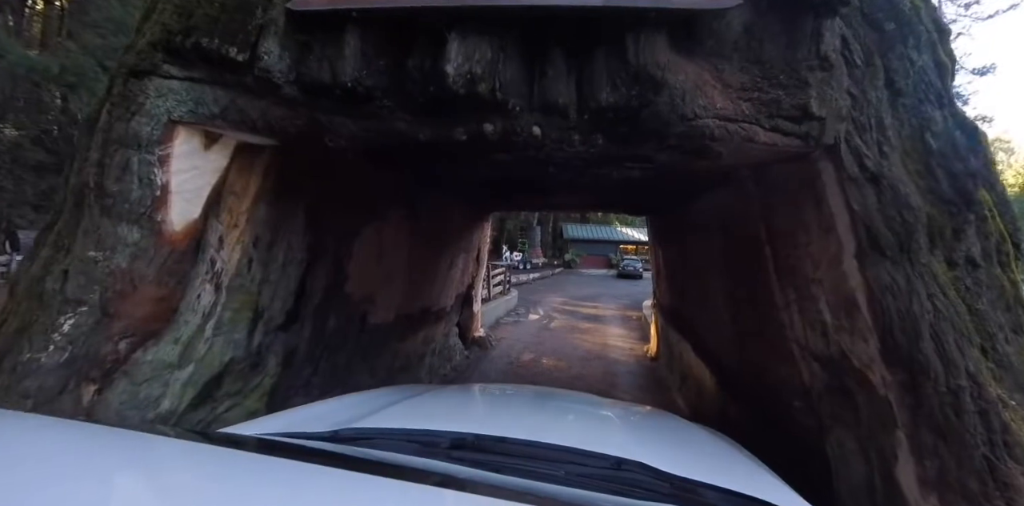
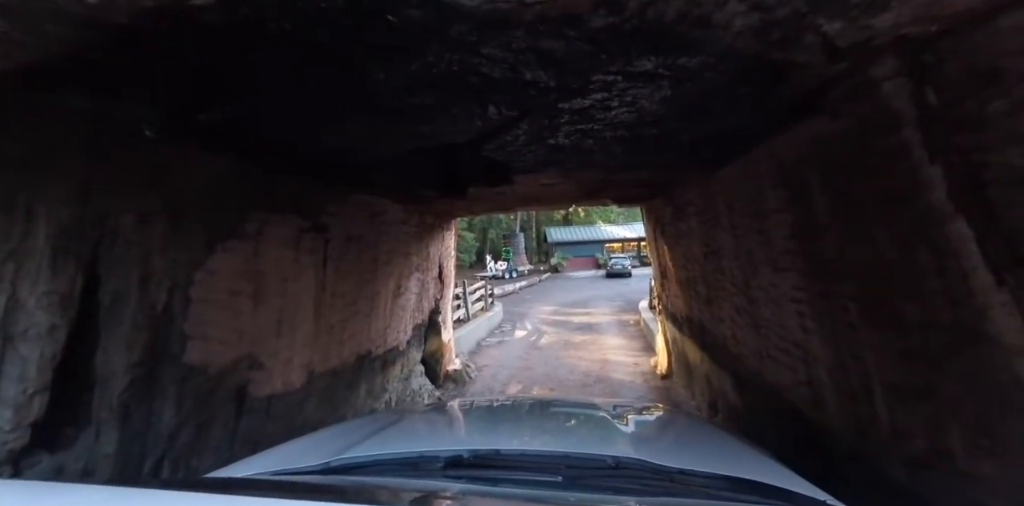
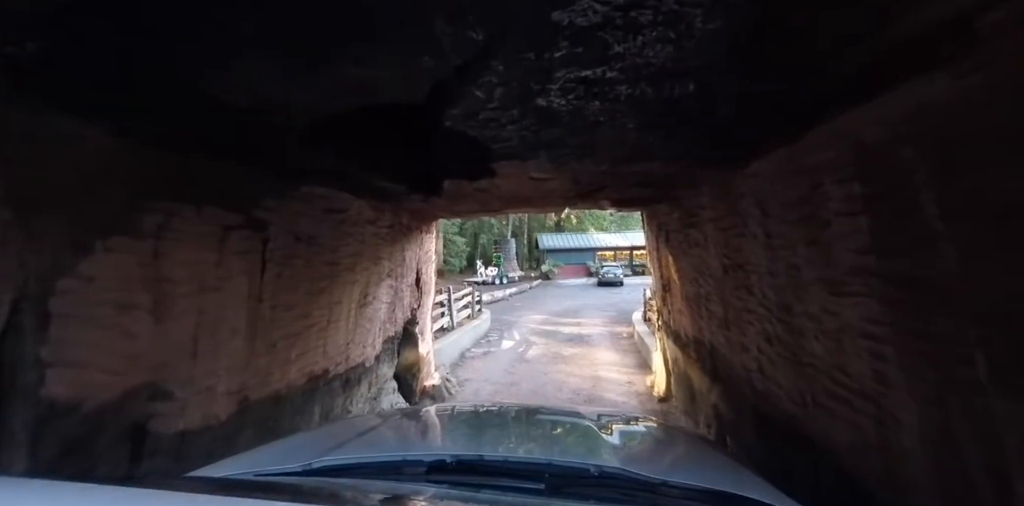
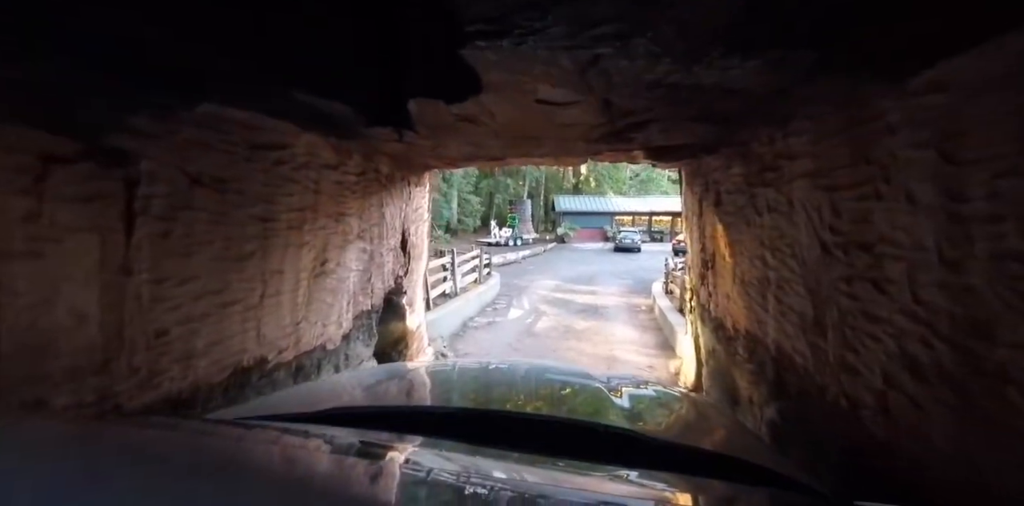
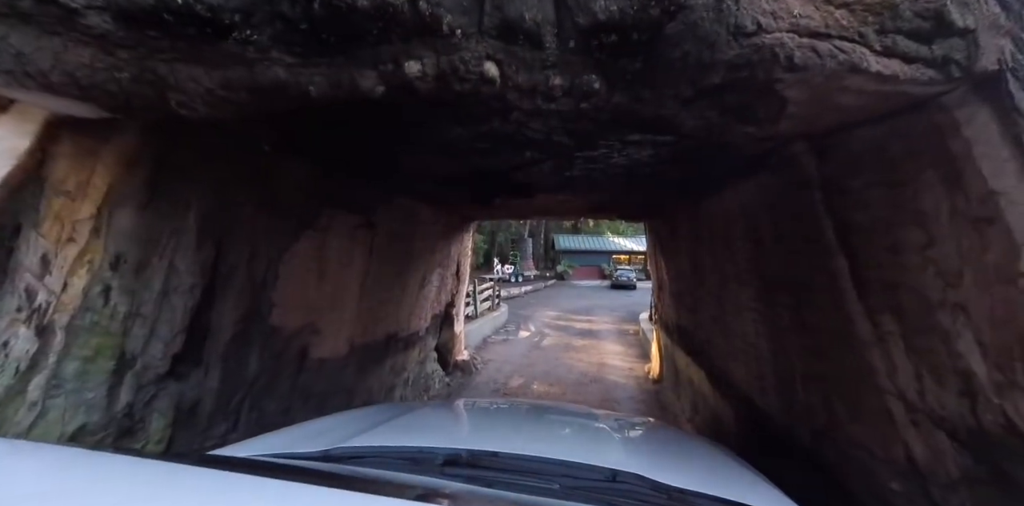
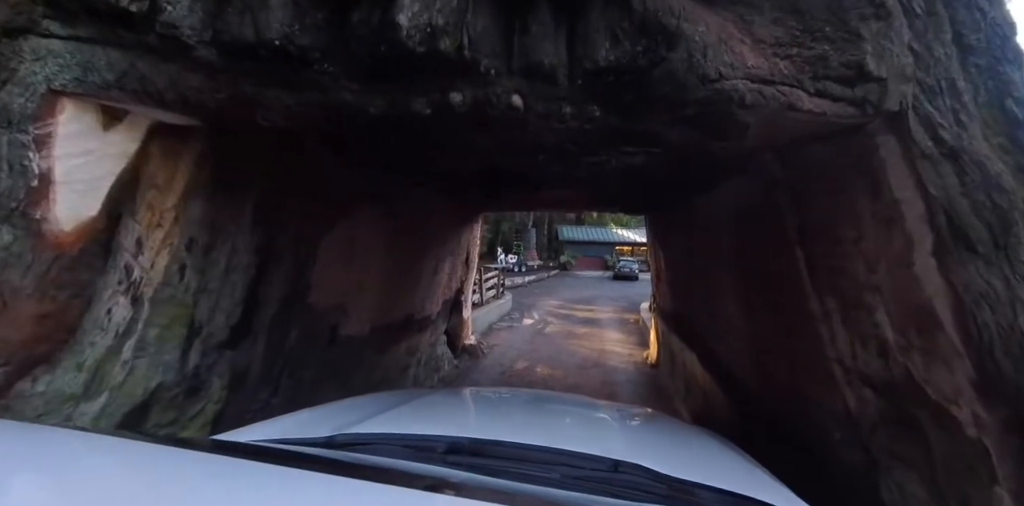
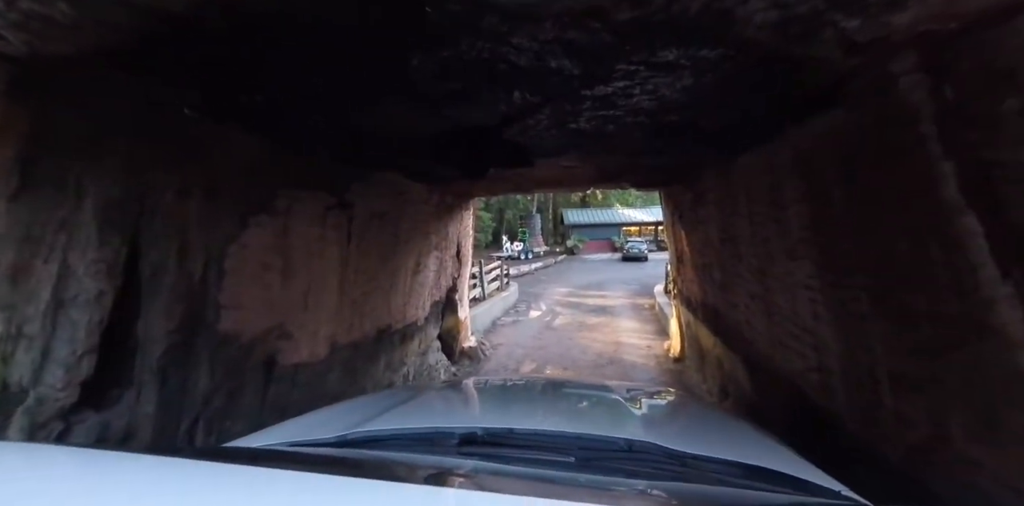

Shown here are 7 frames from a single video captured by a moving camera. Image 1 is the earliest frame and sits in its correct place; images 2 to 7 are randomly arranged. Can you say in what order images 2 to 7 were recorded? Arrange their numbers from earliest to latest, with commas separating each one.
6, 5, 7, 2, 3, 4
